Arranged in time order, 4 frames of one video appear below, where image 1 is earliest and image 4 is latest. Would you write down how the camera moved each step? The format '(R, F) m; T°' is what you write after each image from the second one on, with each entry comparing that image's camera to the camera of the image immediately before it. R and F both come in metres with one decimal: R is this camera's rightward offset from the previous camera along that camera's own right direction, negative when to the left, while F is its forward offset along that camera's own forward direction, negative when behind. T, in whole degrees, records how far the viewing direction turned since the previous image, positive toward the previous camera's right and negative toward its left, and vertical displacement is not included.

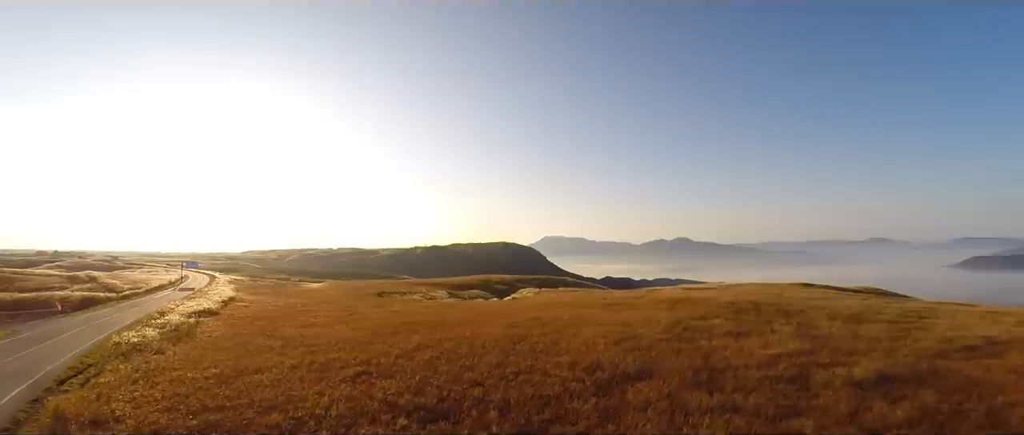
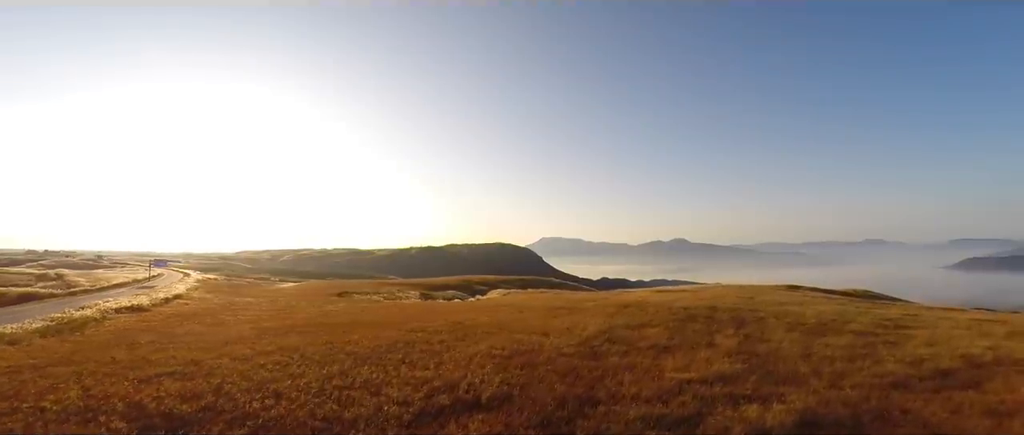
(+6.2, +5.7) m; 0°
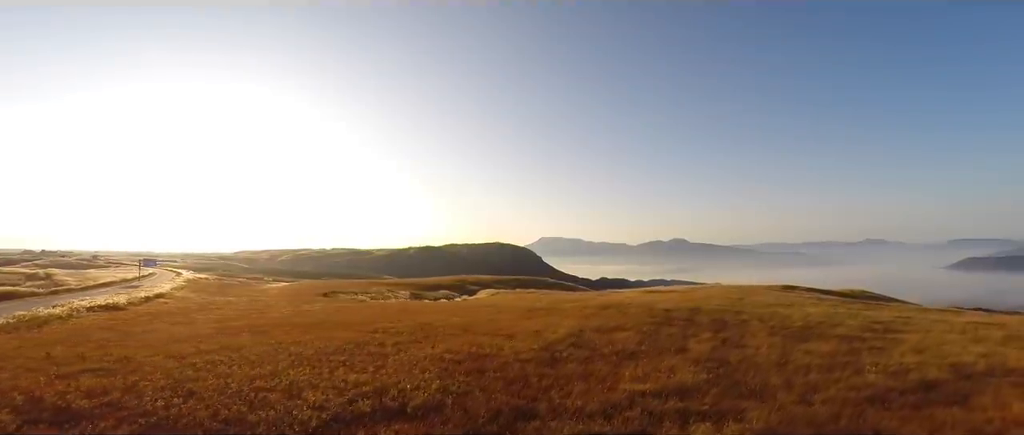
(+2.2, +1.9) m; 0°
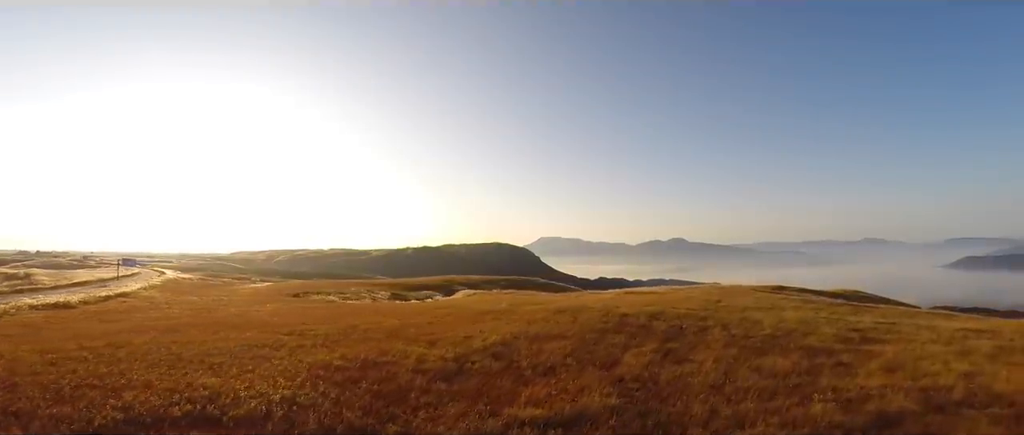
(+4.1, +3.7) m; 0°
